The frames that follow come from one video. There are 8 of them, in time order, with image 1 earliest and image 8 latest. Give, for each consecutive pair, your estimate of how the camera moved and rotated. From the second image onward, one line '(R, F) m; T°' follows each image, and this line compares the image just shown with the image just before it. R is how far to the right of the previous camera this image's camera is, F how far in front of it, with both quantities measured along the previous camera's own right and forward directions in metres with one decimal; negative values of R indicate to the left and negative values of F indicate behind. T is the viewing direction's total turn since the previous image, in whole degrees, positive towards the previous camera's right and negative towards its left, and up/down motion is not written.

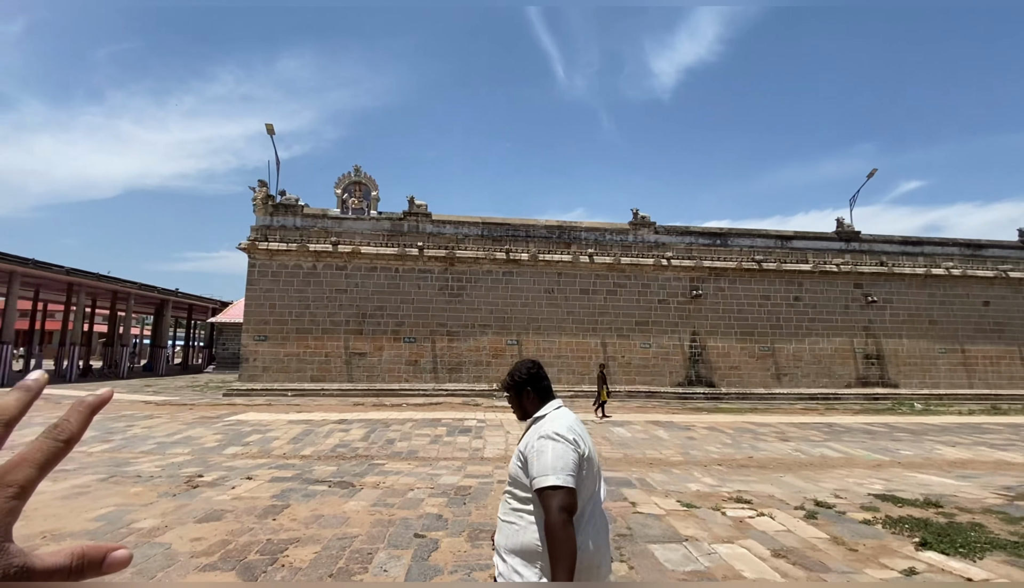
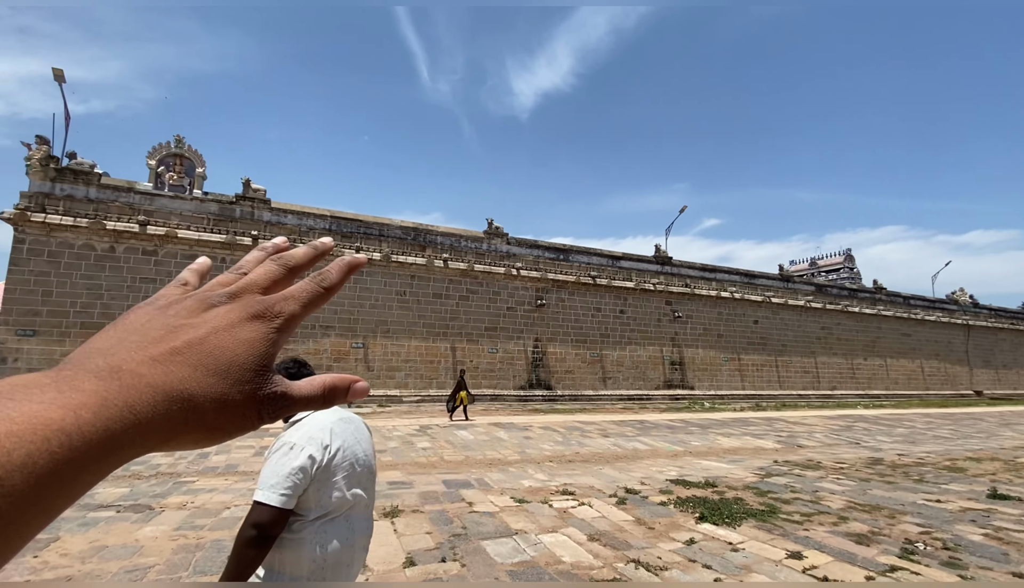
(0.0, 0.0) m; +18°
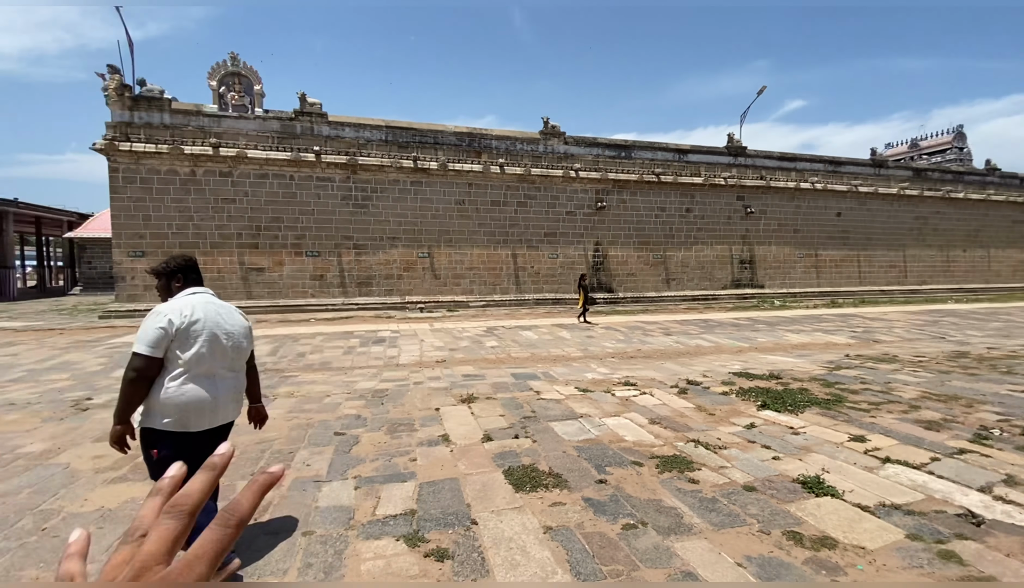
(0.0, -0.1) m; -7°
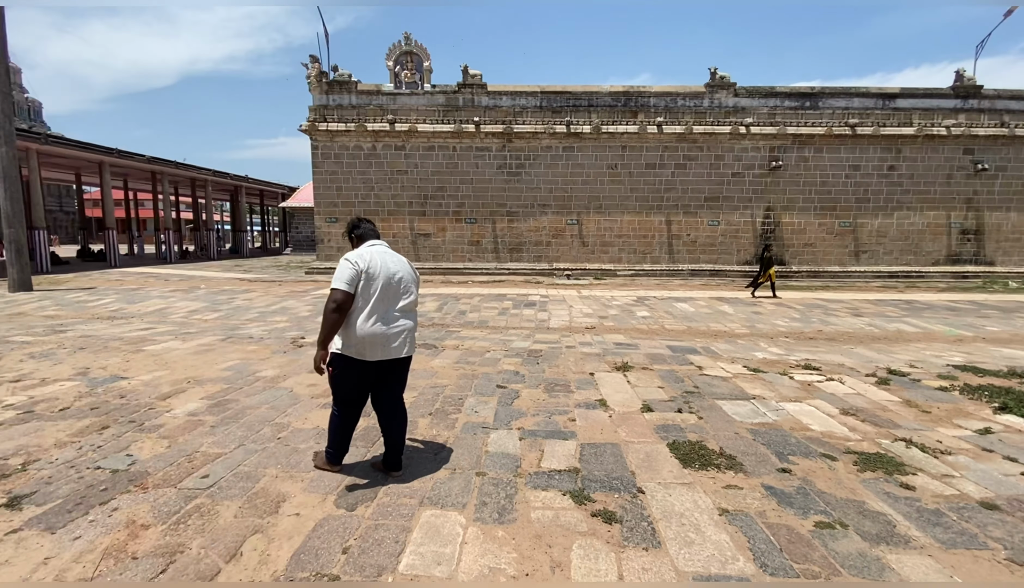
(-0.2, +0.1) m; -17°
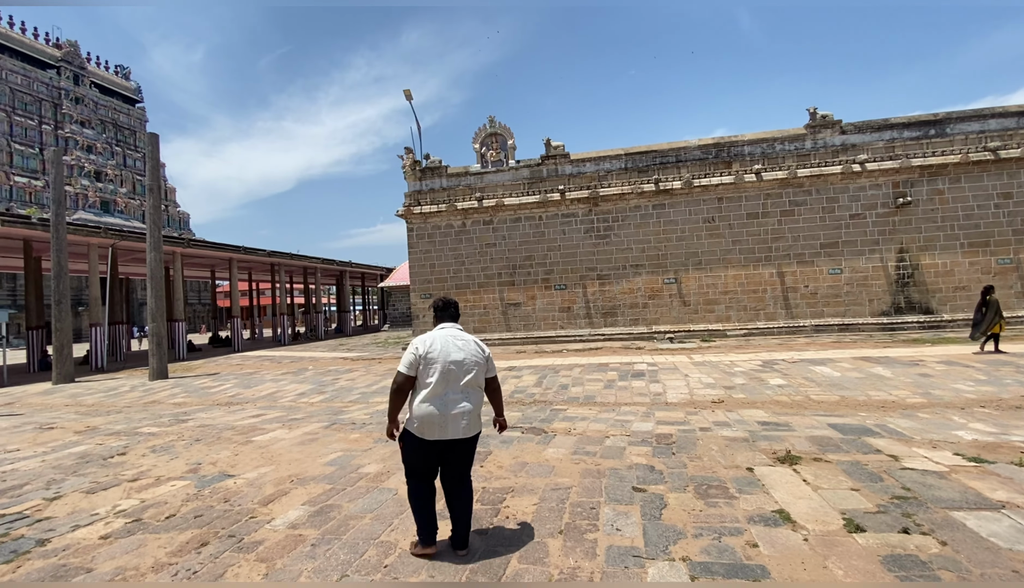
(-0.3, +0.5) m; -10°
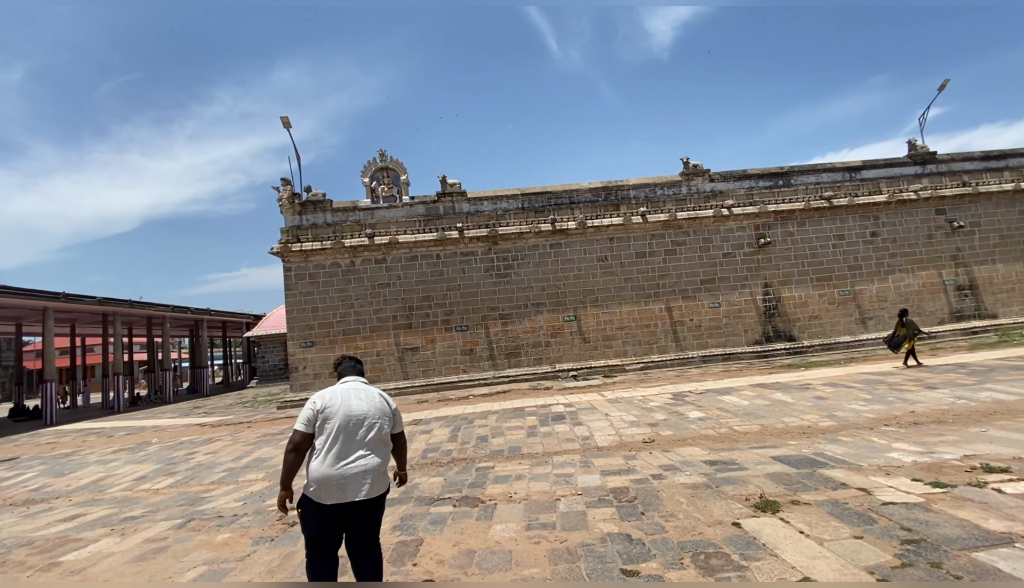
(-0.3, +0.8) m; +14°
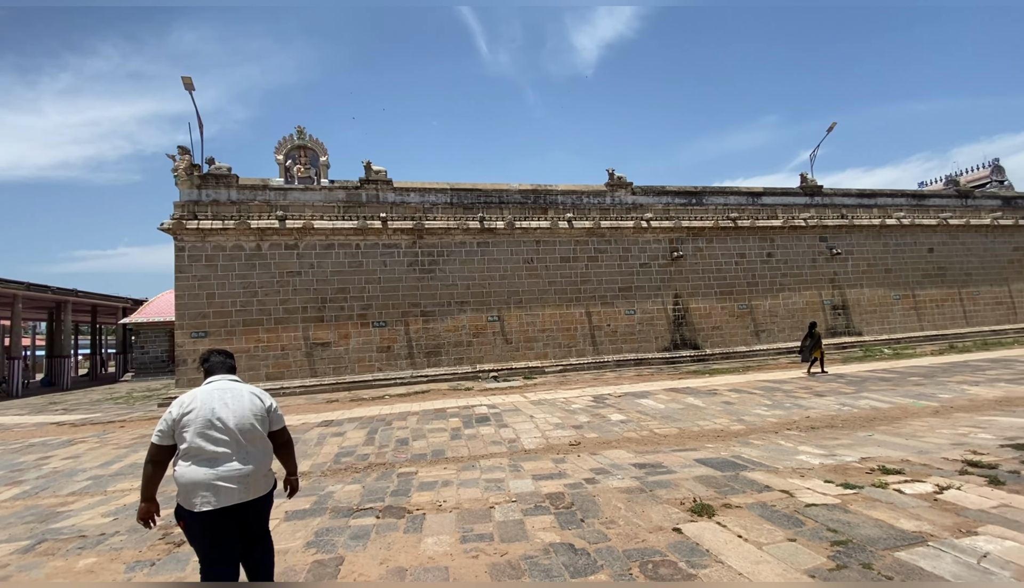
(-0.2, +0.3) m; +10°
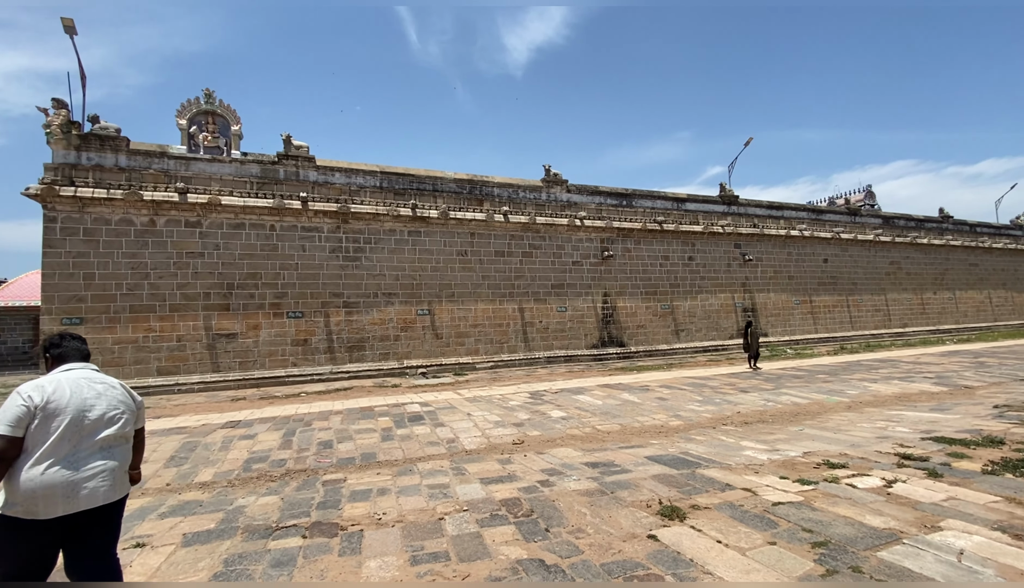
(-0.3, +0.4) m; +9°
